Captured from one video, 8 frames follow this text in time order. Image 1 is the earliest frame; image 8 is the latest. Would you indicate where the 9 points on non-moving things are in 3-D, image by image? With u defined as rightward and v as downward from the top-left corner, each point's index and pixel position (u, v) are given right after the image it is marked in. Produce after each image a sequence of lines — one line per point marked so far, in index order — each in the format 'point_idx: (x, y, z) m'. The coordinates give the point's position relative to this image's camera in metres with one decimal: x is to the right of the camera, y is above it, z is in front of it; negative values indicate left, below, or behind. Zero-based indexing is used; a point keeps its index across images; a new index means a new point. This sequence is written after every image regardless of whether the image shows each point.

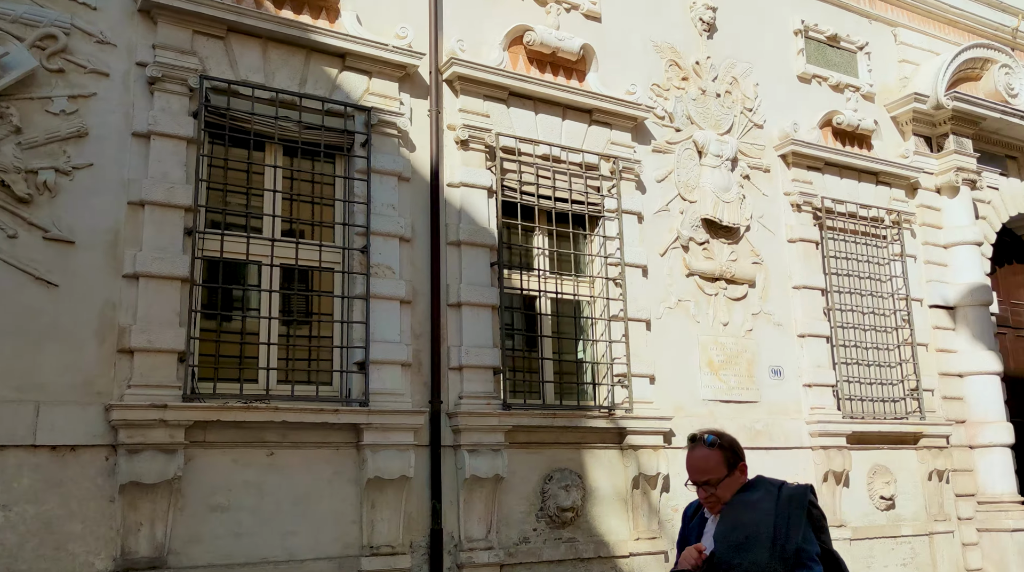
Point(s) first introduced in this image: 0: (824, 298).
0: (+3.1, -0.1, +8.9) m
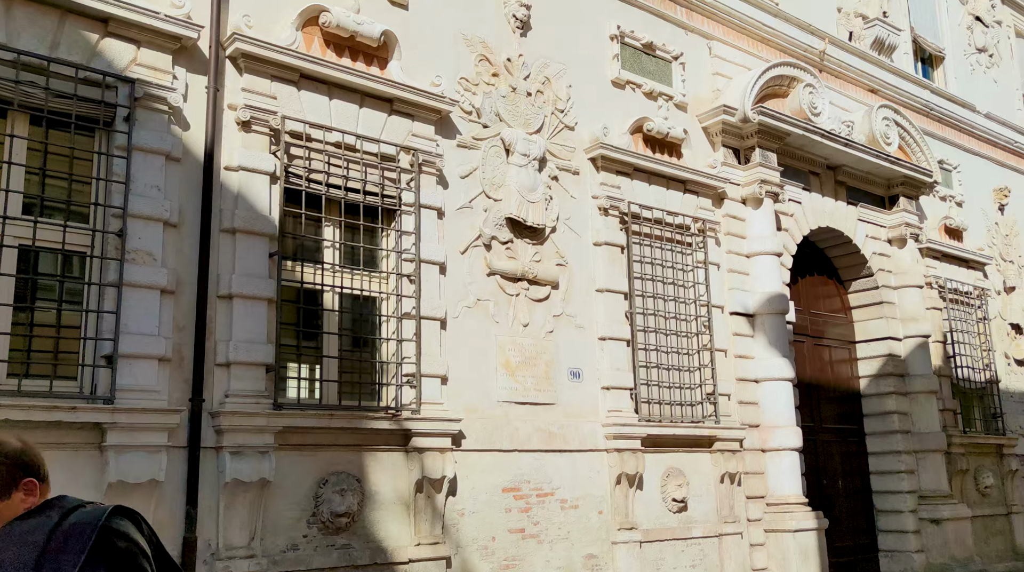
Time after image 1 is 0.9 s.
0: (+1.2, -0.2, +9.0) m
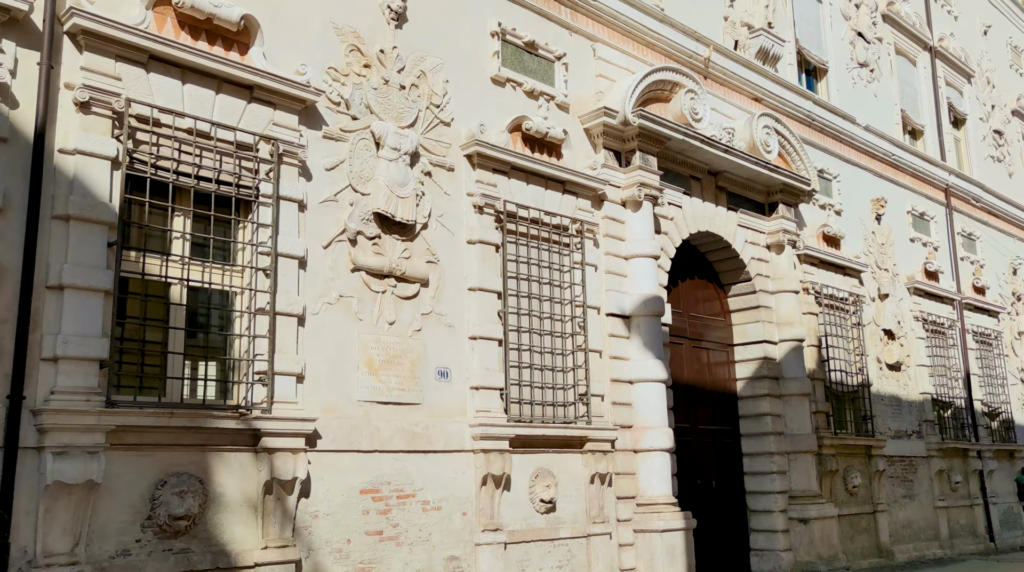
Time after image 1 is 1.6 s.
0: (-0.1, -0.2, +8.9) m
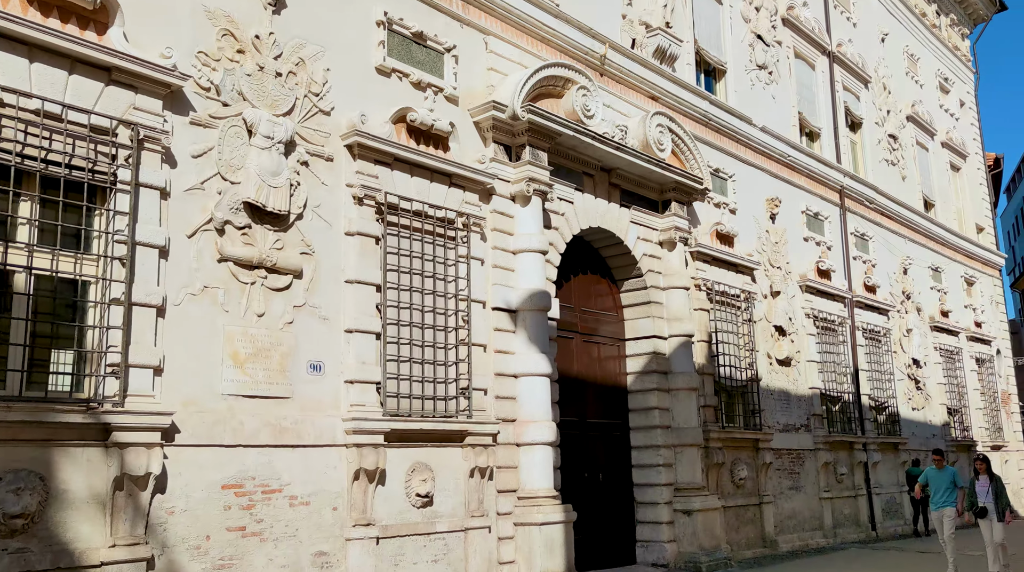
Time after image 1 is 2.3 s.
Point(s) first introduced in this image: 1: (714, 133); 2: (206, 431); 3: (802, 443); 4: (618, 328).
0: (-1.3, -0.1, +8.8) m
1: (+3.4, +2.5, +14.6) m
2: (-2.5, -1.2, +7.1) m
3: (+5.1, -2.7, +15.4) m
4: (+1.5, -0.6, +12.7) m
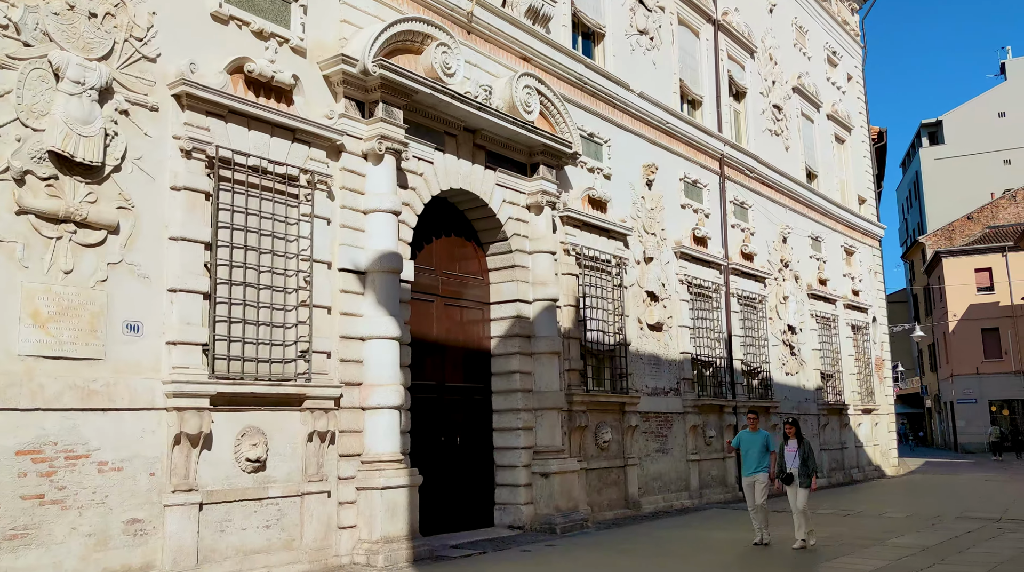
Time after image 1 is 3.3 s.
0: (-2.9, +0.3, +8.4) m
1: (+1.3, +3.1, +14.6) m
2: (-3.9, -0.8, +6.7) m
3: (+2.8, -2.1, +15.7) m
4: (-0.4, -0.1, +12.6) m
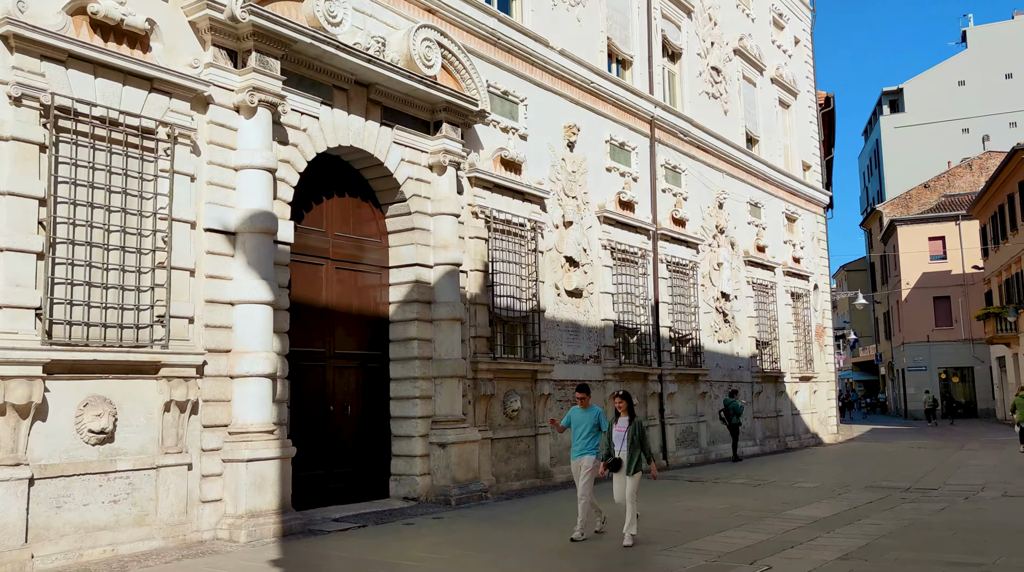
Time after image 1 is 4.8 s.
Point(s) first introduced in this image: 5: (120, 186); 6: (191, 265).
0: (-4.2, +0.7, +7.8) m
1: (-0.1, +3.7, +14.0) m
2: (-5.1, -0.5, +6.1) m
3: (+1.3, -1.5, +15.4) m
4: (-1.8, +0.4, +12.1) m
5: (-3.8, +1.0, +8.4) m
6: (-3.3, +0.2, +9.0) m
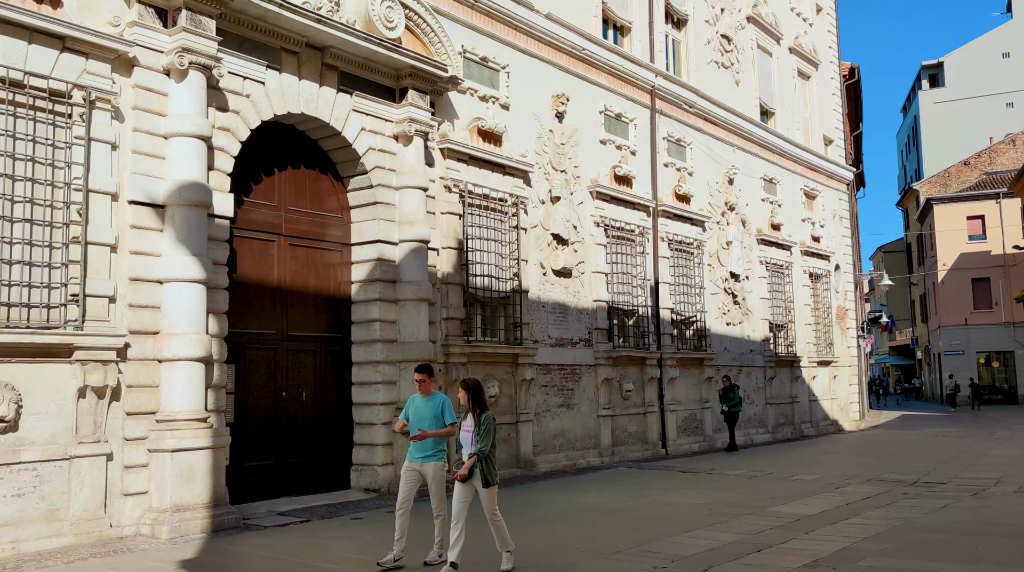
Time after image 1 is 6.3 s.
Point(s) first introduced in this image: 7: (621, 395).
0: (-4.7, +0.9, +7.2) m
1: (-0.5, +4.0, +13.1) m
2: (-5.7, -0.4, +5.5) m
3: (+1.1, -1.2, +14.5) m
4: (-2.2, +0.7, +11.3) m
5: (-4.3, +1.2, +7.8) m
6: (-3.8, +0.4, +8.3) m
7: (+1.9, -1.9, +15.5) m
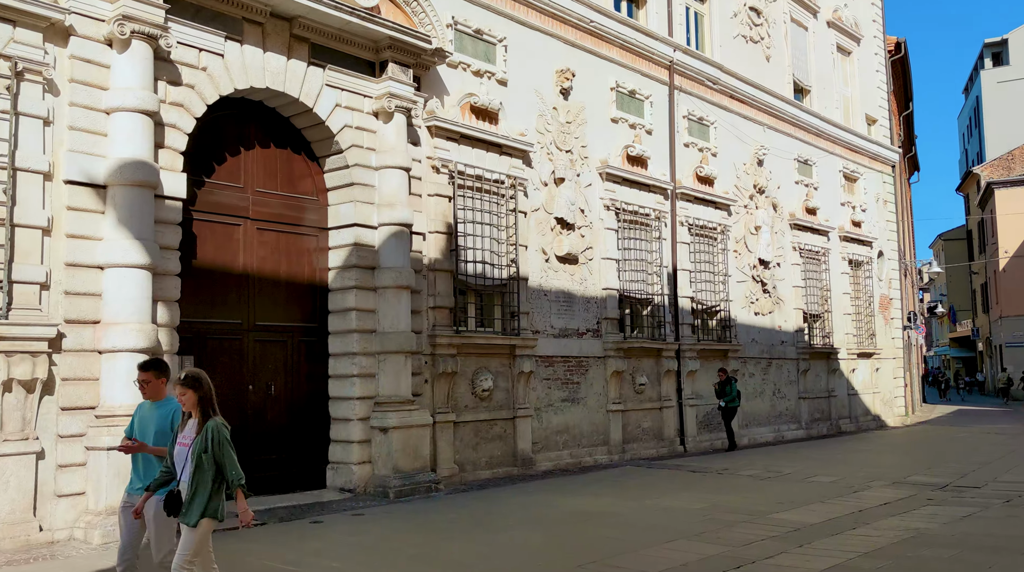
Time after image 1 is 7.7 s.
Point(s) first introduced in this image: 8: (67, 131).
0: (-5.1, +1.0, +6.7) m
1: (-0.5, +4.2, +12.3) m
2: (-6.2, -0.3, +5.1) m
3: (+1.1, -1.0, +13.7) m
4: (-2.3, +0.9, +10.7) m
5: (-4.7, +1.3, +7.3) m
6: (-4.1, +0.6, +7.8) m
7: (+2.0, -1.7, +14.6) m
8: (-4.0, +1.4, +8.0) m
